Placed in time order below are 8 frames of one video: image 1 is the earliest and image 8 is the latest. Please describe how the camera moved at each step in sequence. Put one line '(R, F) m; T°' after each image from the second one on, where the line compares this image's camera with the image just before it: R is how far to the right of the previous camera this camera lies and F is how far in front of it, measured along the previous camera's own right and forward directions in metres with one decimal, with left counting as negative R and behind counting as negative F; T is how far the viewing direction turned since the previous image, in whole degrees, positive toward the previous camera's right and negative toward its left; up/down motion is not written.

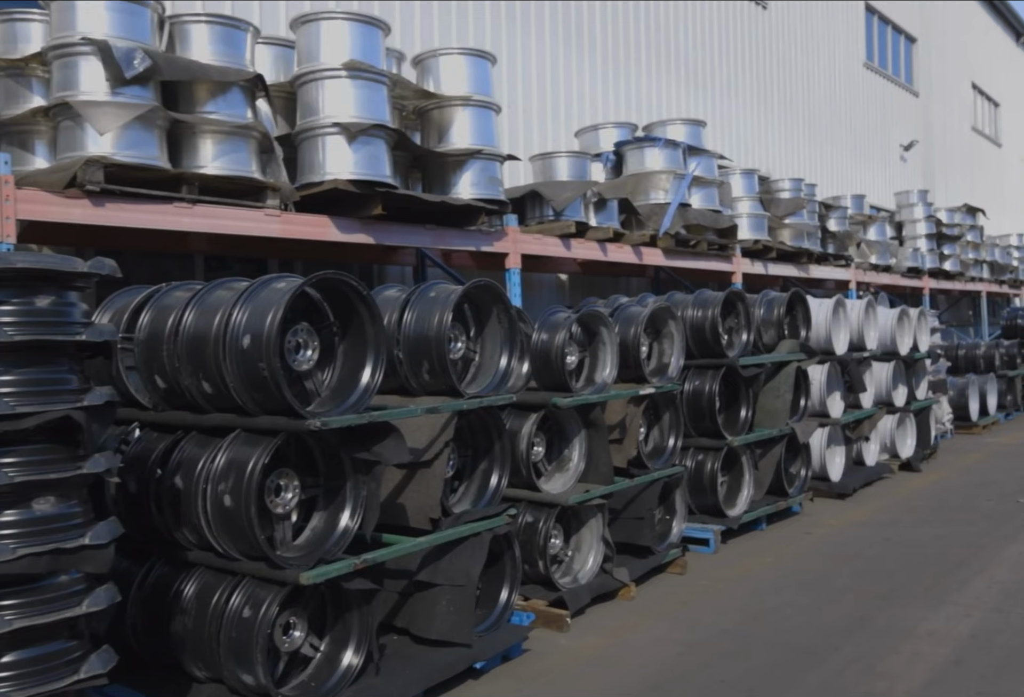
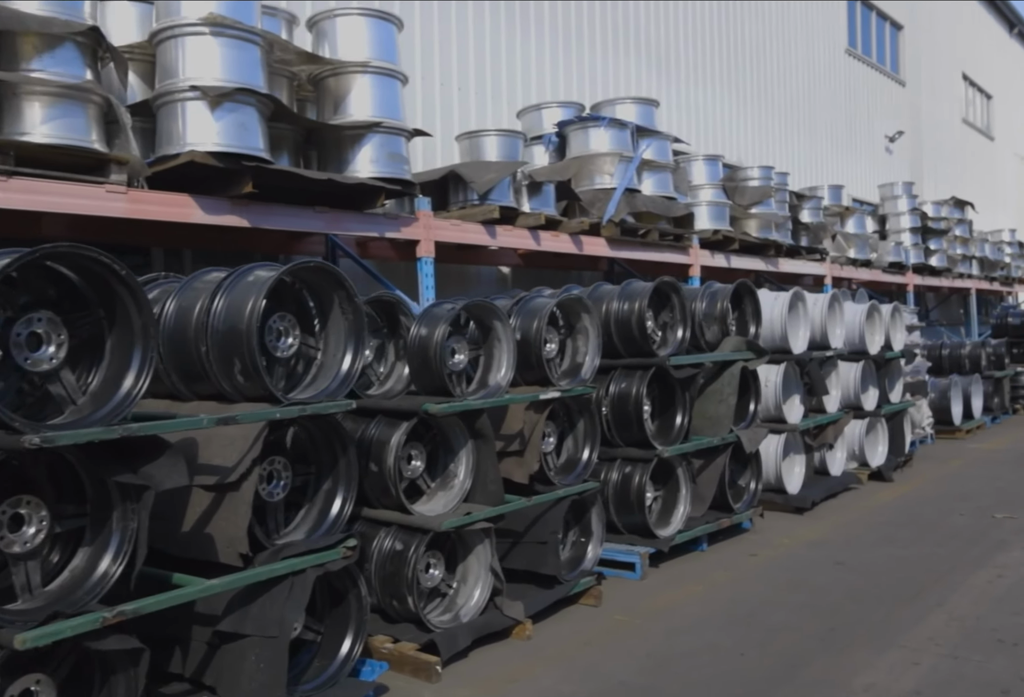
(+0.8, +0.8) m; 0°
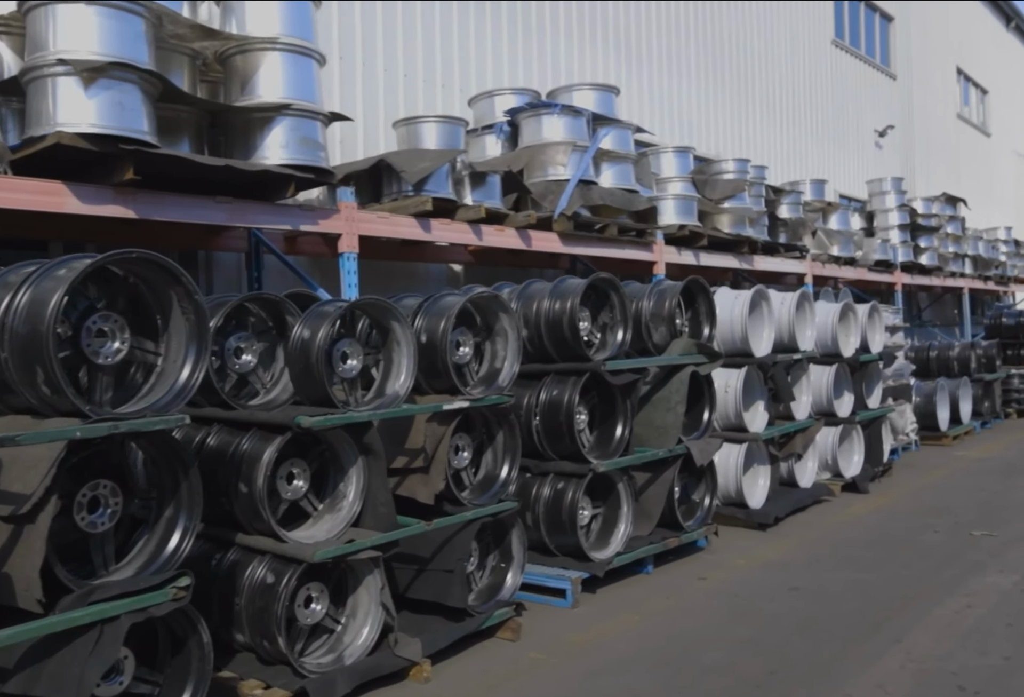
(+0.6, +0.6) m; 0°
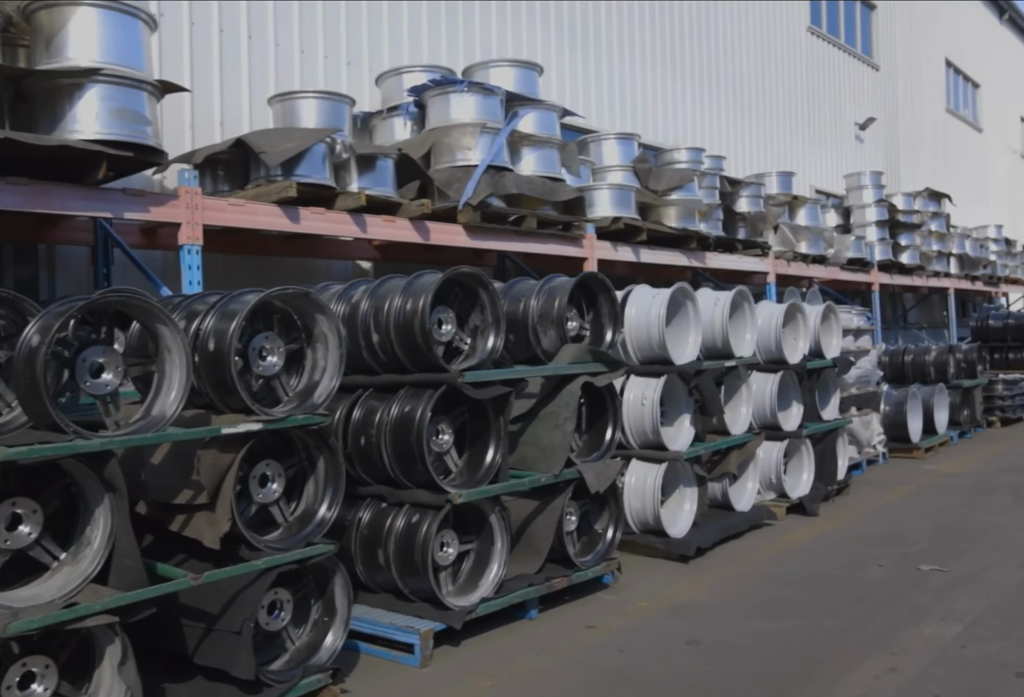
(+0.9, +0.9) m; 0°
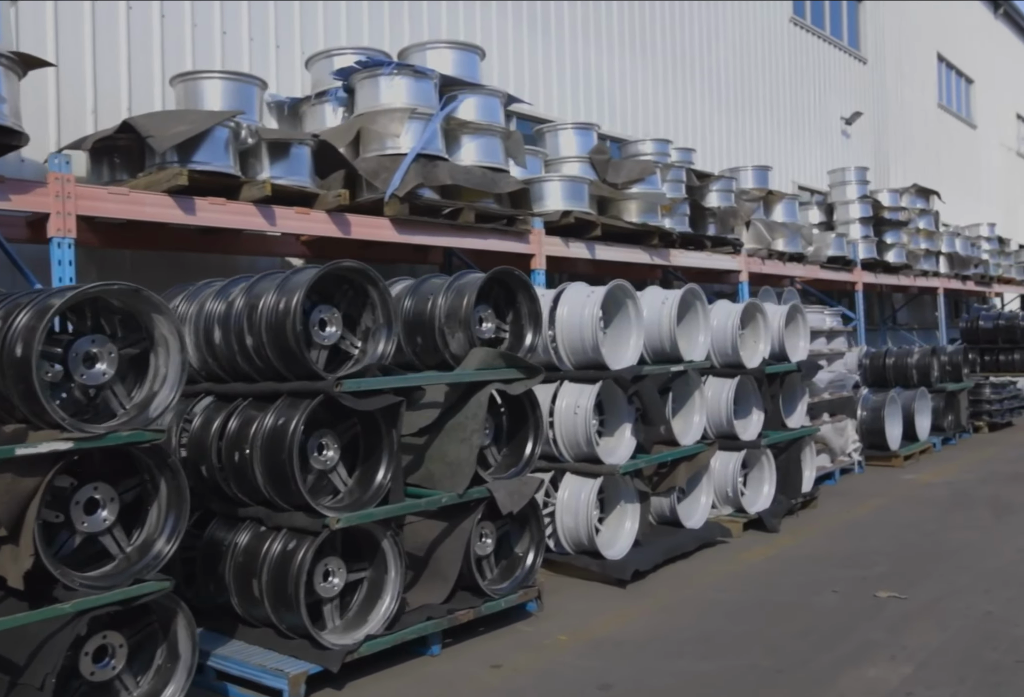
(+0.6, +0.6) m; 0°
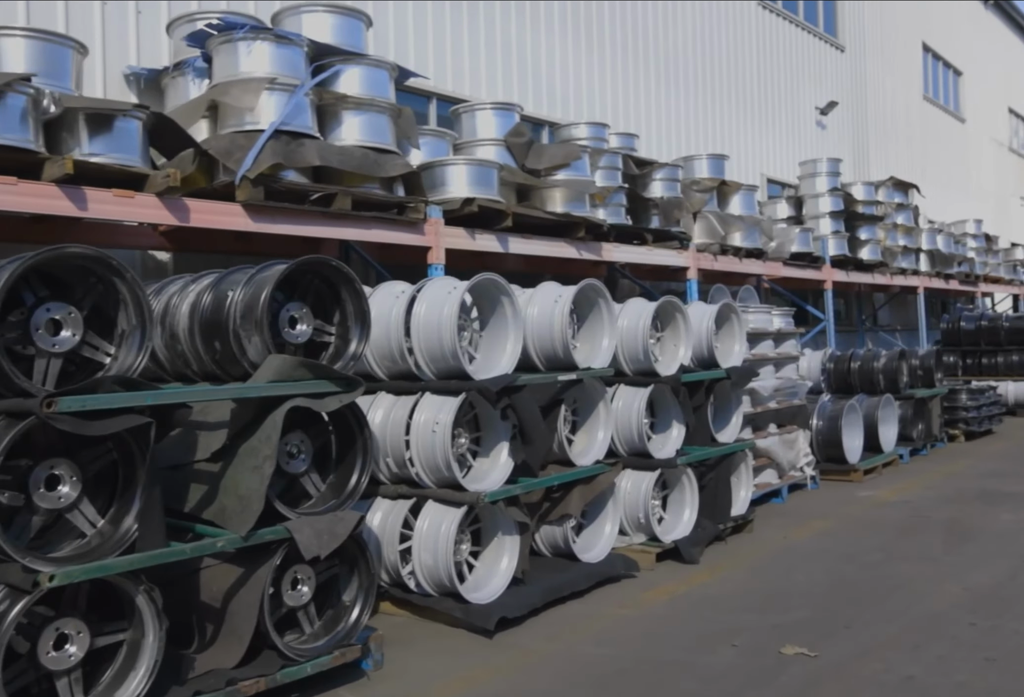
(+1.0, +0.9) m; 0°
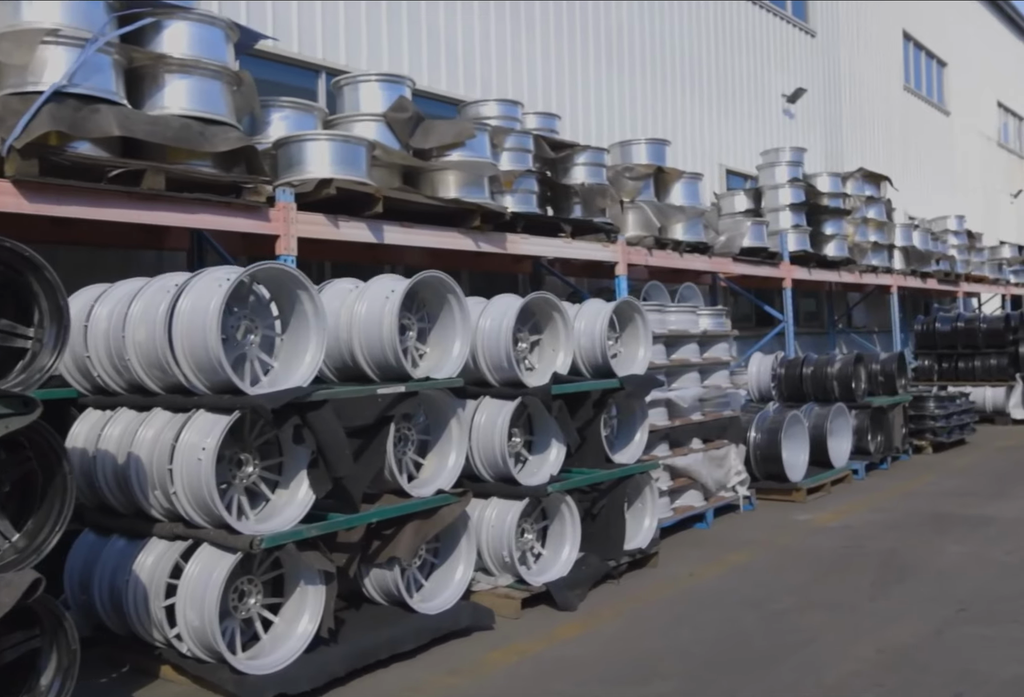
(+1.1, +1.0) m; 0°
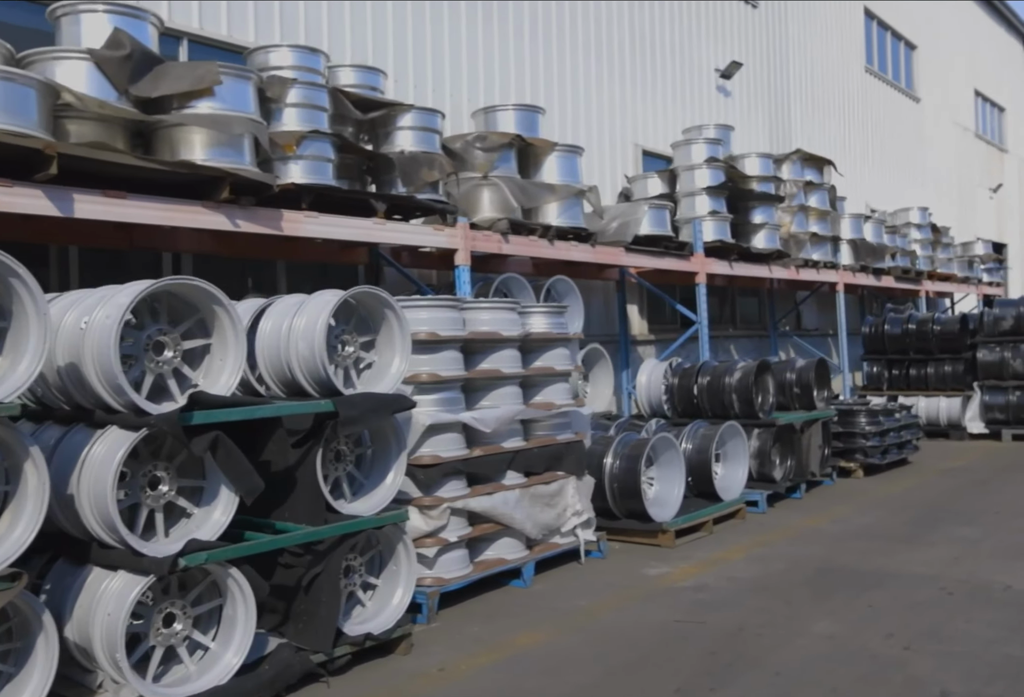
(+1.7, +1.6) m; 0°
